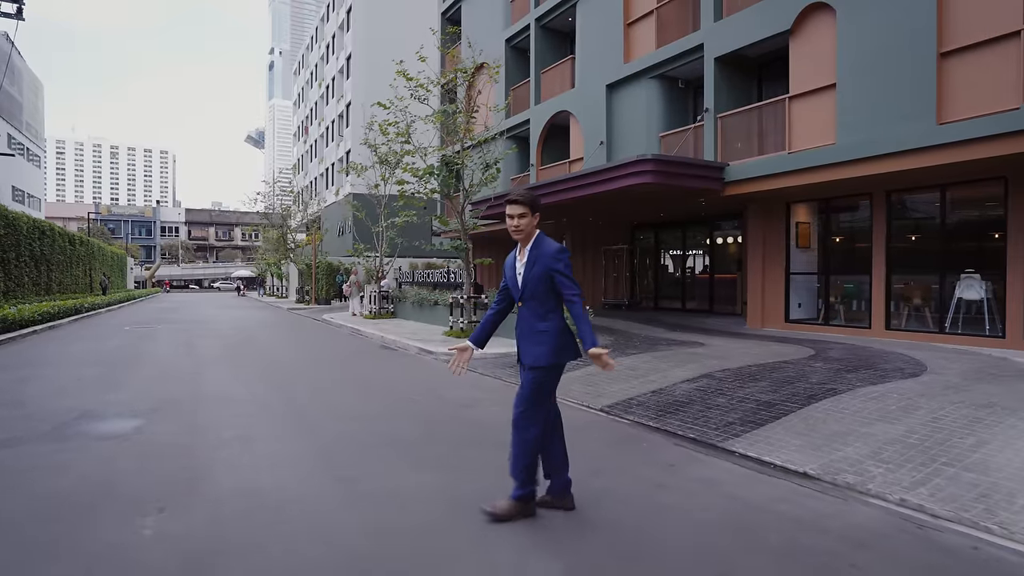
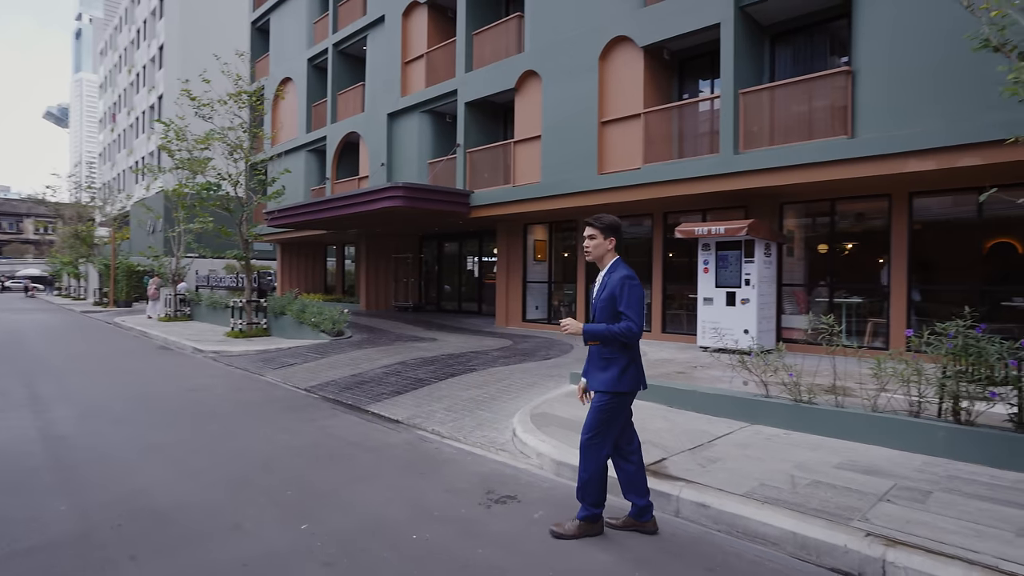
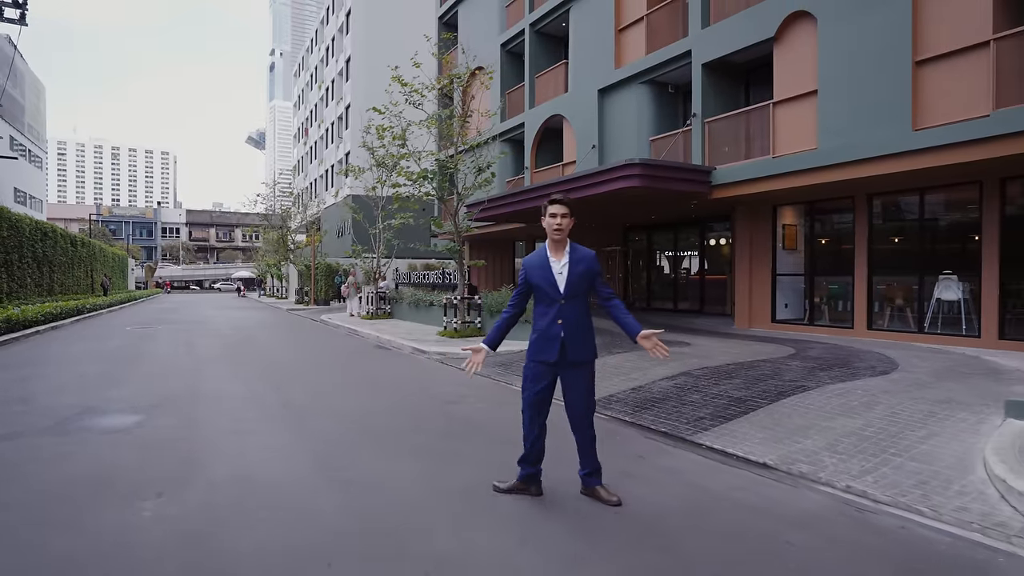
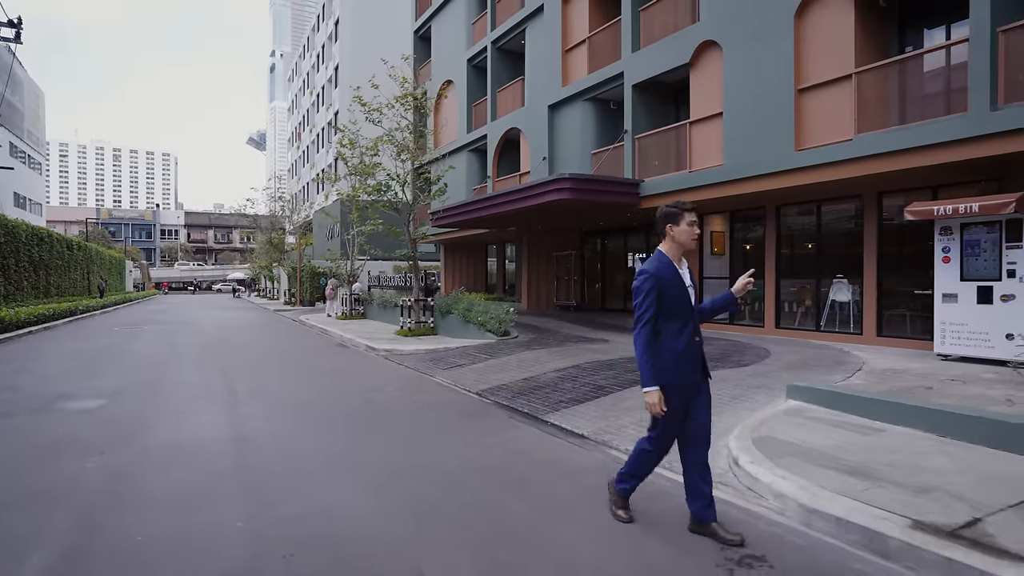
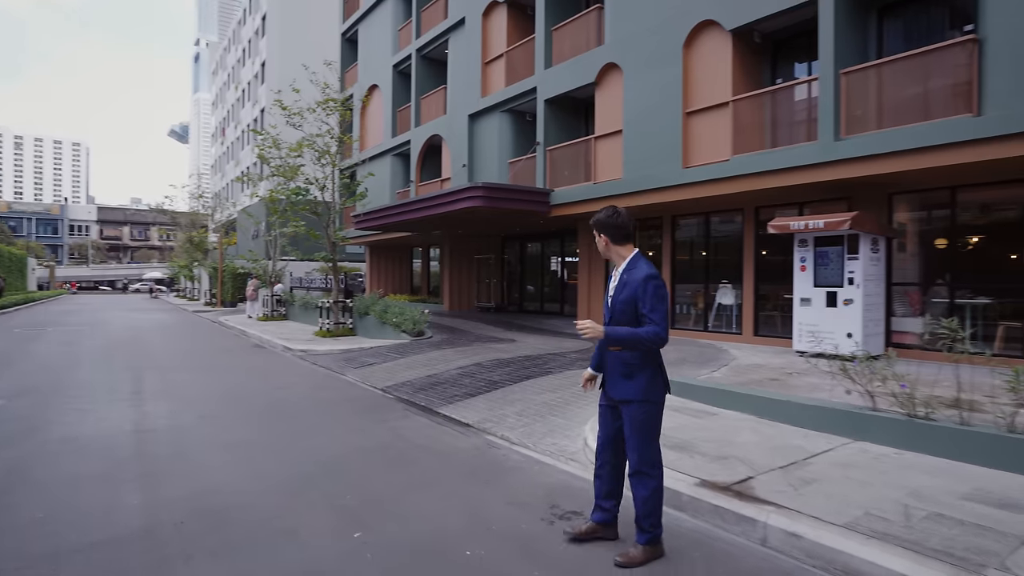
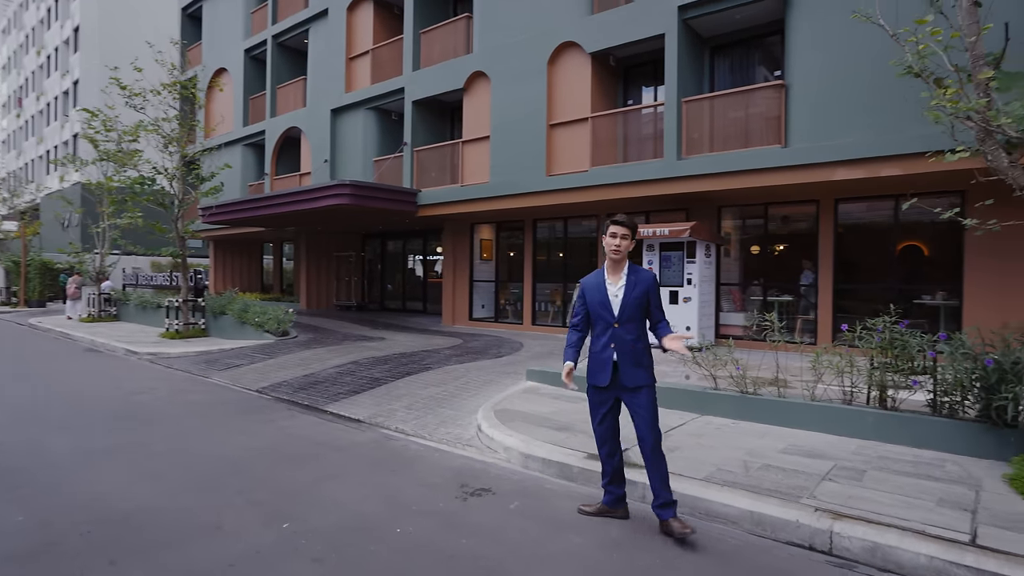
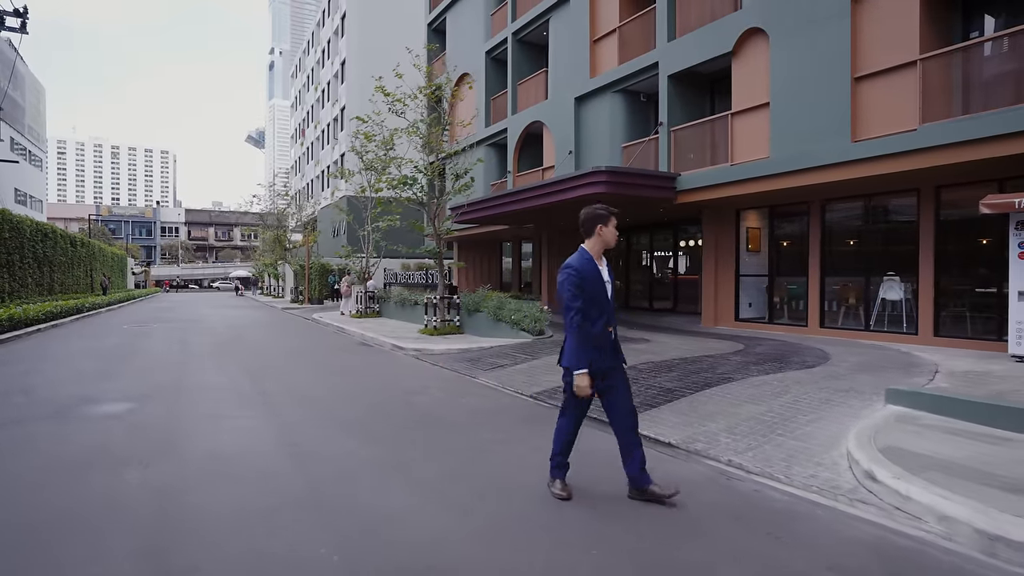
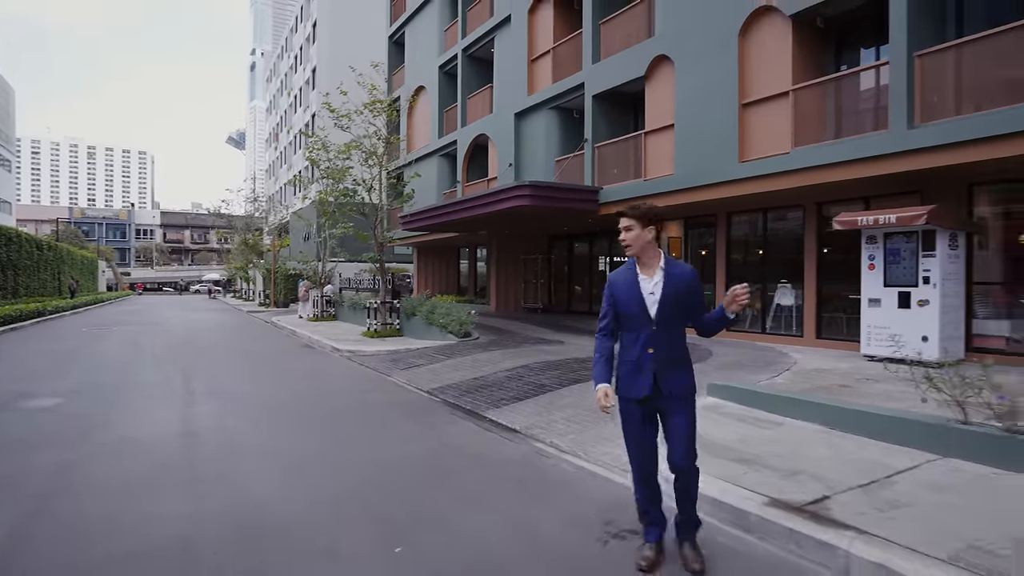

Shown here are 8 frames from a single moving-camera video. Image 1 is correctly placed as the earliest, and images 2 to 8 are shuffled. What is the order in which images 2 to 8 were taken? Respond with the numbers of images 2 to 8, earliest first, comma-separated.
3, 7, 4, 8, 5, 2, 6
